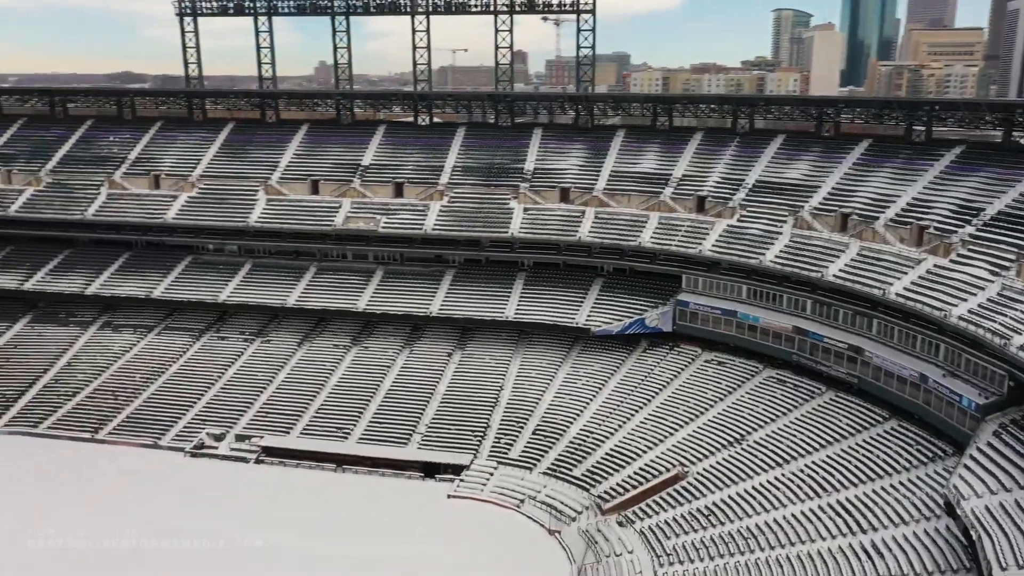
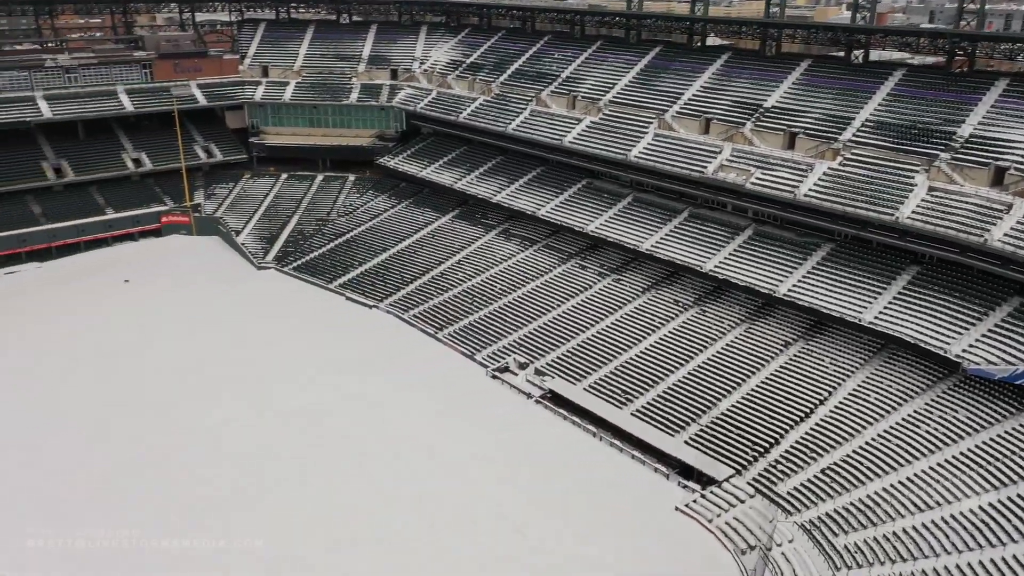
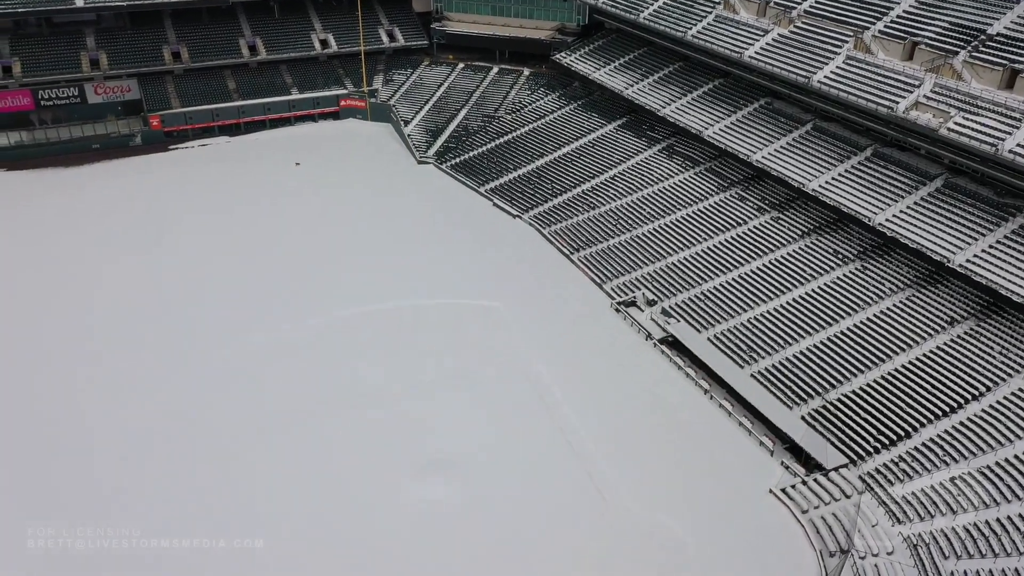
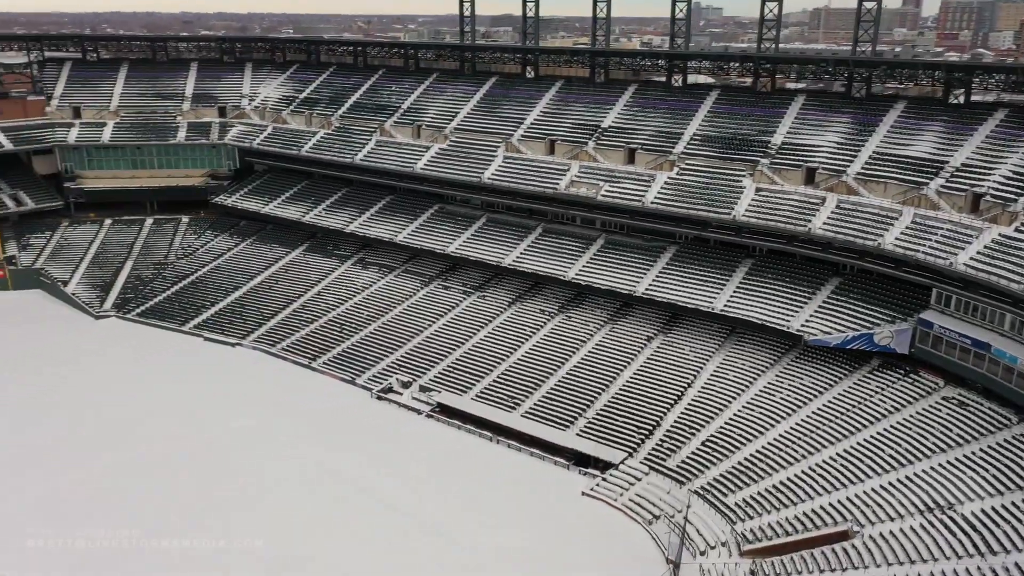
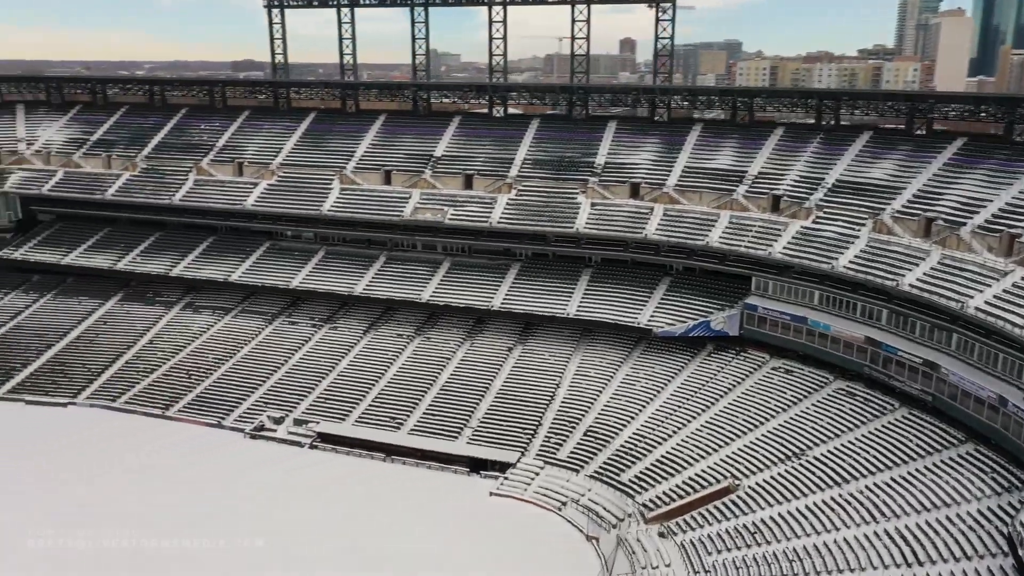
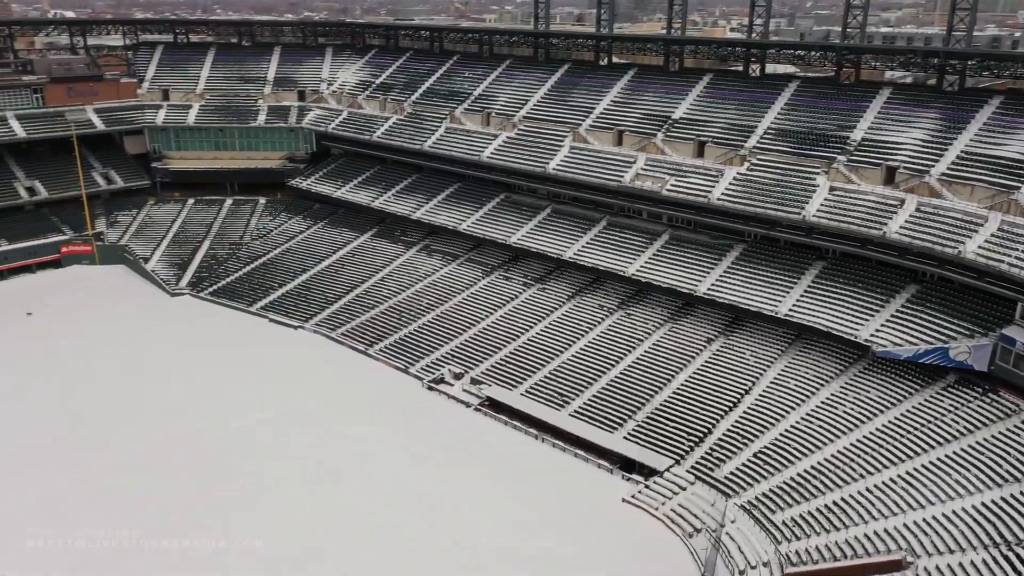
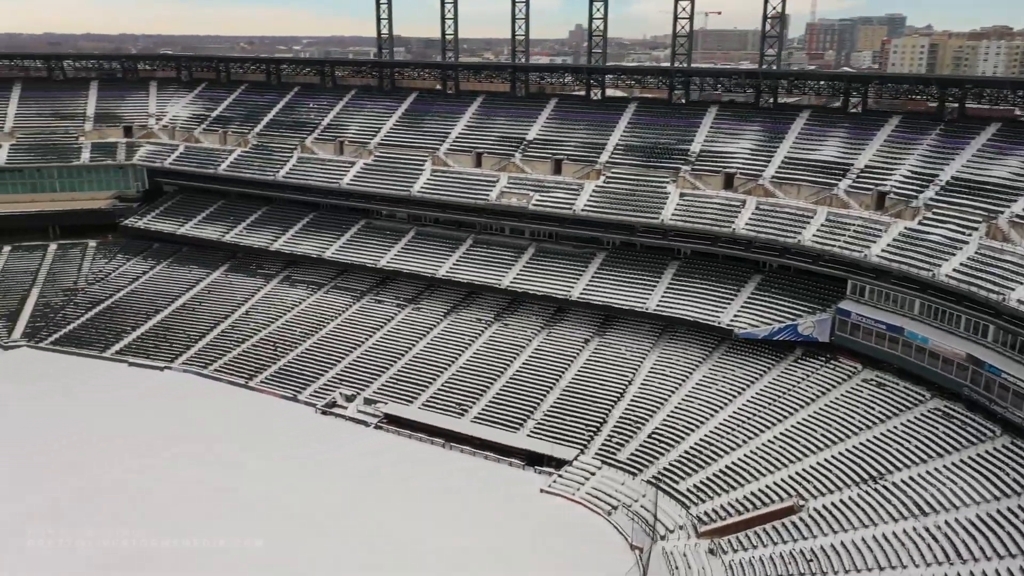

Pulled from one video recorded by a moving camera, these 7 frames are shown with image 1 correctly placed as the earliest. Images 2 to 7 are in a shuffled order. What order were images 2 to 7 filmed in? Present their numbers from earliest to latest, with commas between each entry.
5, 7, 4, 6, 2, 3
